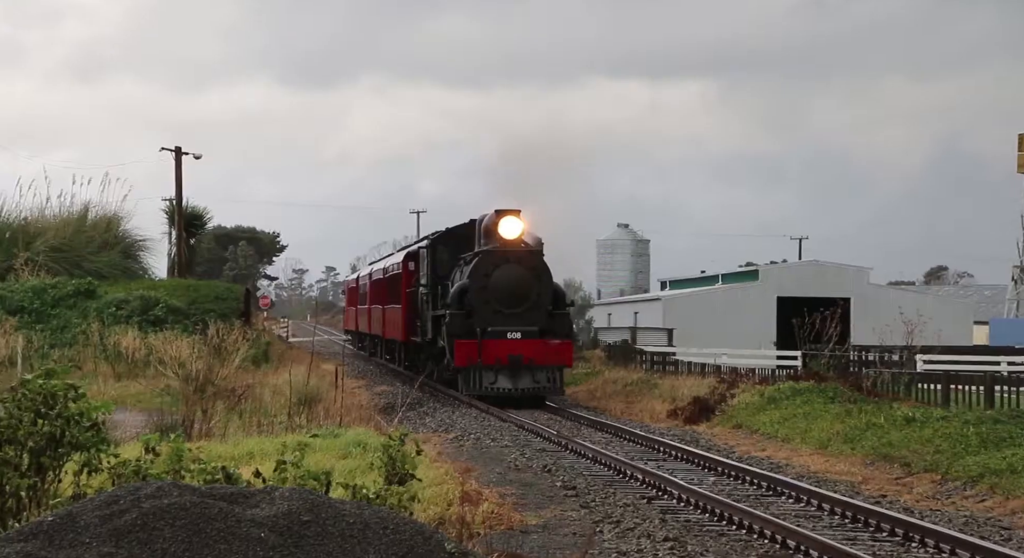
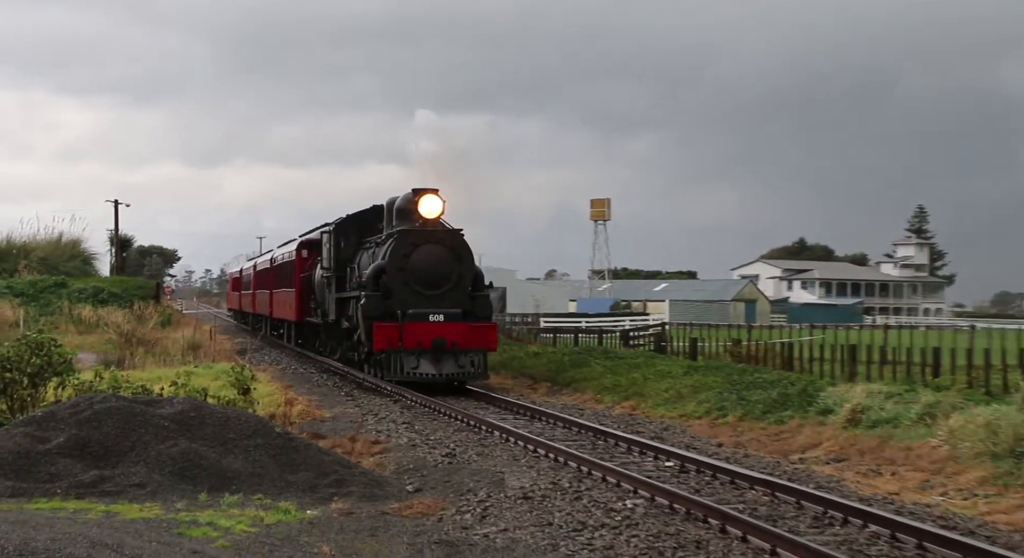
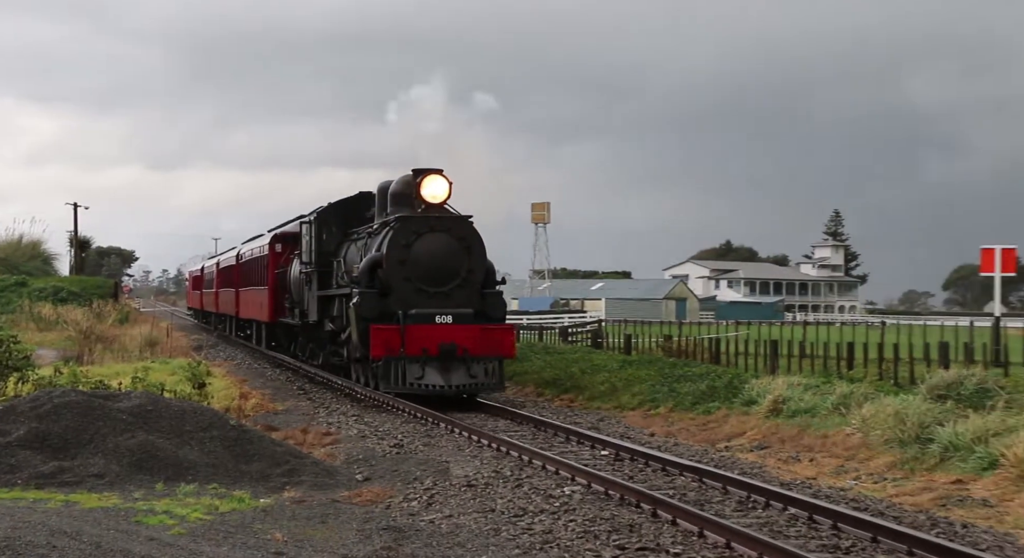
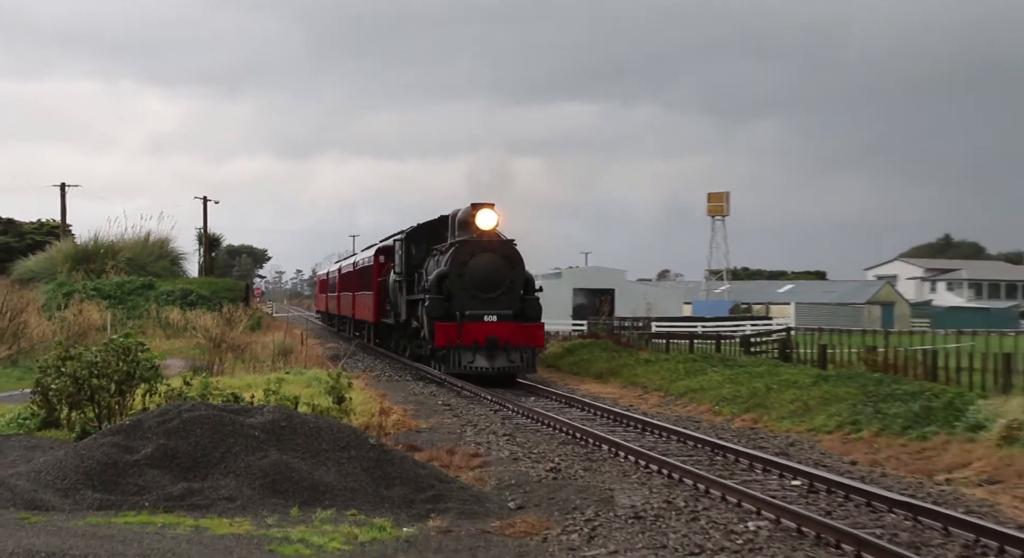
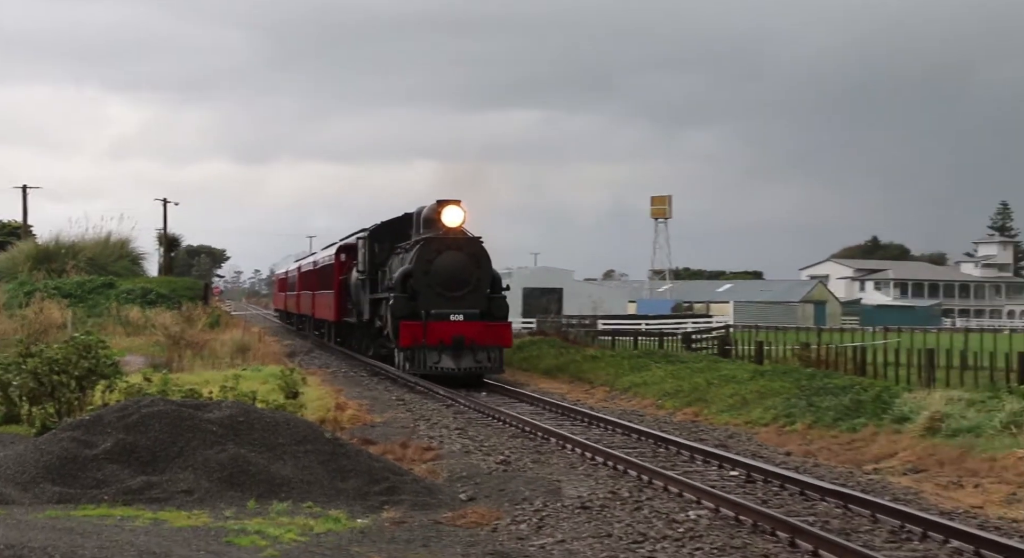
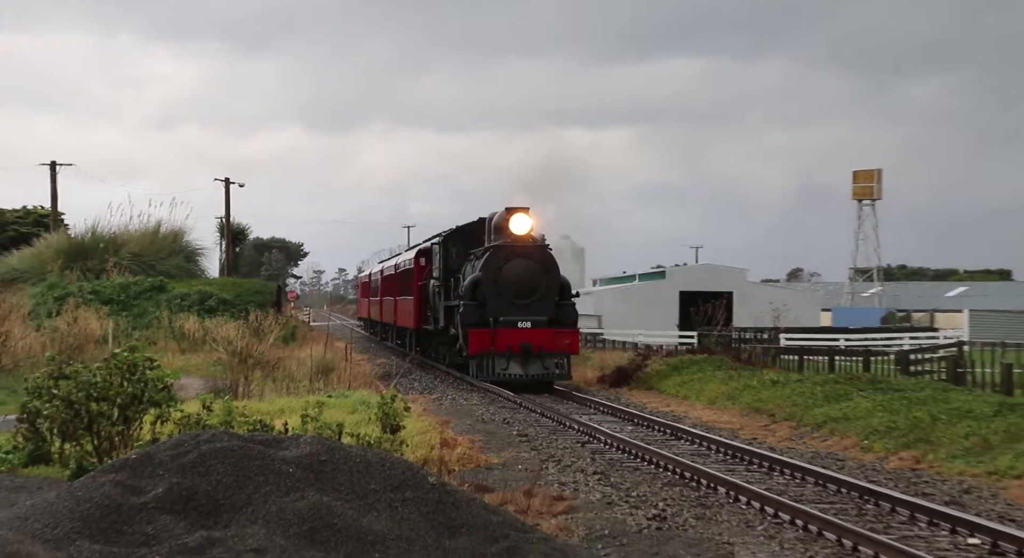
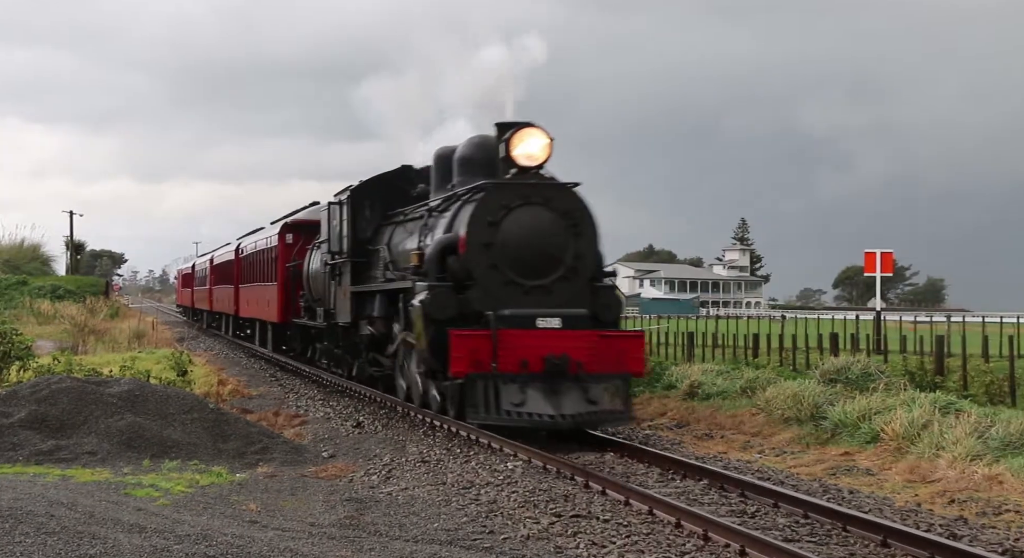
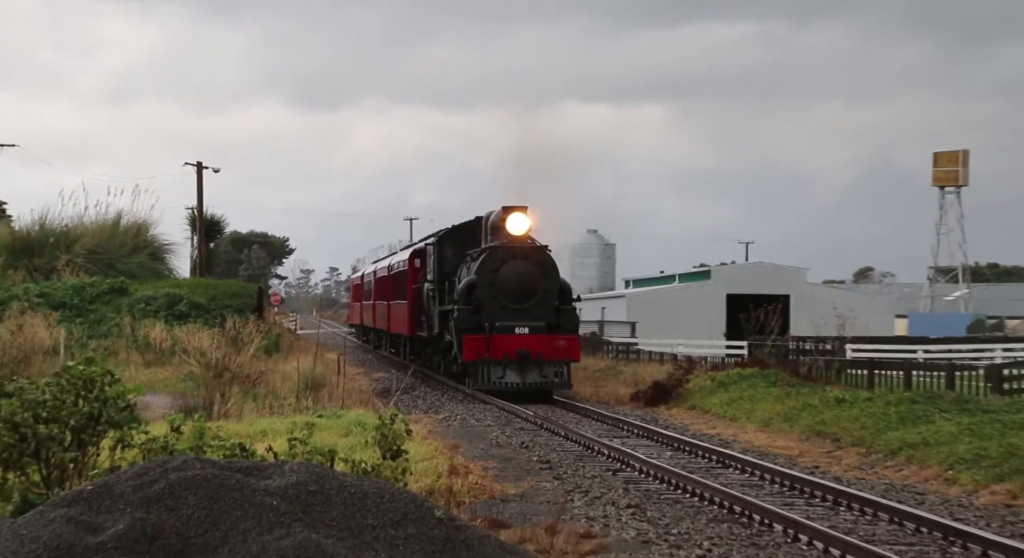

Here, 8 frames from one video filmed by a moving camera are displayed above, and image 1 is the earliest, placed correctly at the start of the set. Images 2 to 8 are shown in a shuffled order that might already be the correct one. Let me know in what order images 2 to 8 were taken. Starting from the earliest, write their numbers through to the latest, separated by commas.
8, 6, 4, 5, 2, 3, 7
